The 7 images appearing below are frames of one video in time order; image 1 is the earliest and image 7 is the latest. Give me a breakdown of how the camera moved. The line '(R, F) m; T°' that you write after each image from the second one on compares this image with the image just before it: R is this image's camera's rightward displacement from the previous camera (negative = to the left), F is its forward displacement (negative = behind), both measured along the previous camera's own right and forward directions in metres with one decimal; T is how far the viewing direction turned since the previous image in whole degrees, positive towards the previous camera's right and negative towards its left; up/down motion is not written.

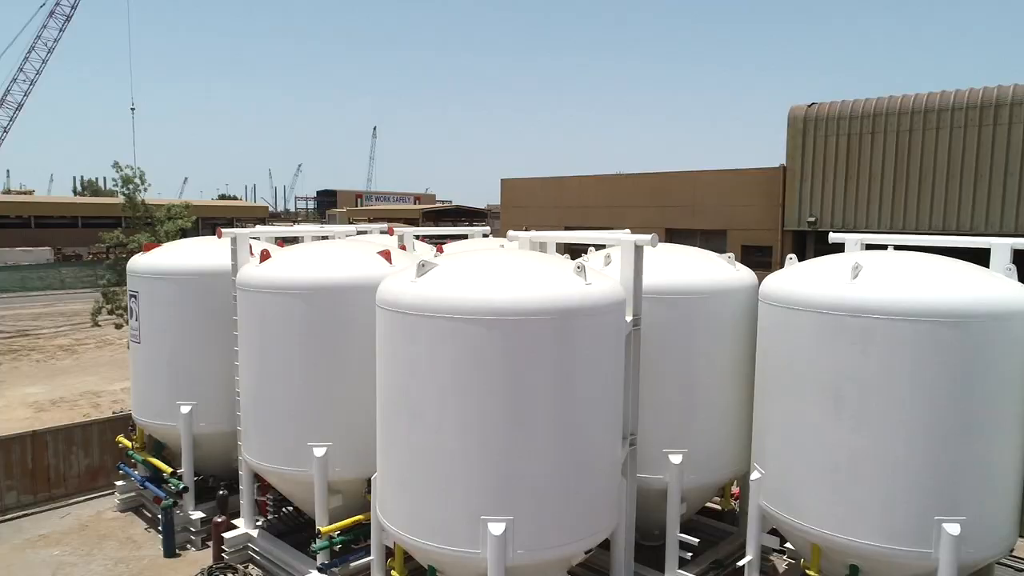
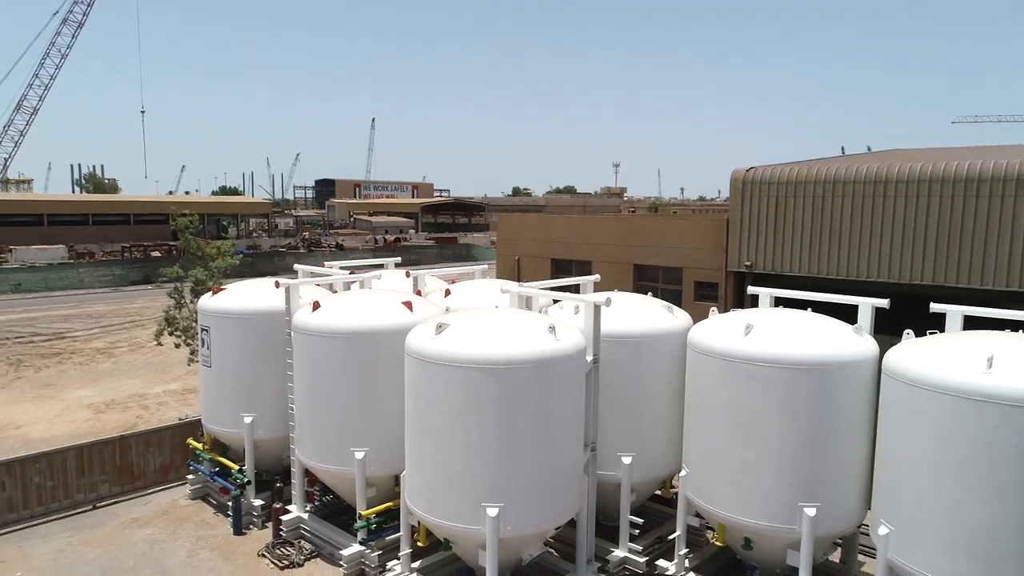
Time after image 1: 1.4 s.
(+0.1, -2.4) m; 0°
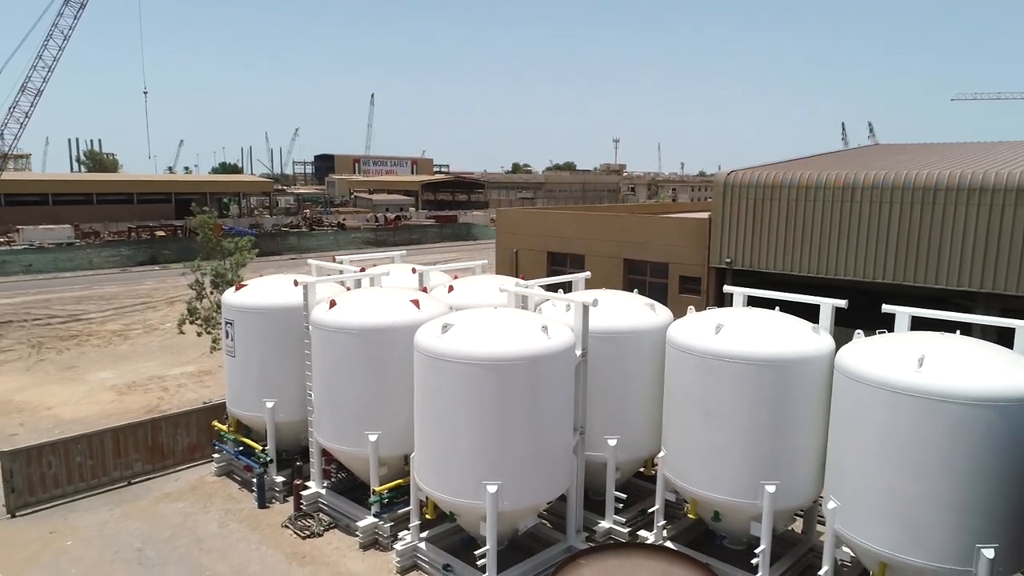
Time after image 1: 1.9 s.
(0.0, -1.1) m; 0°
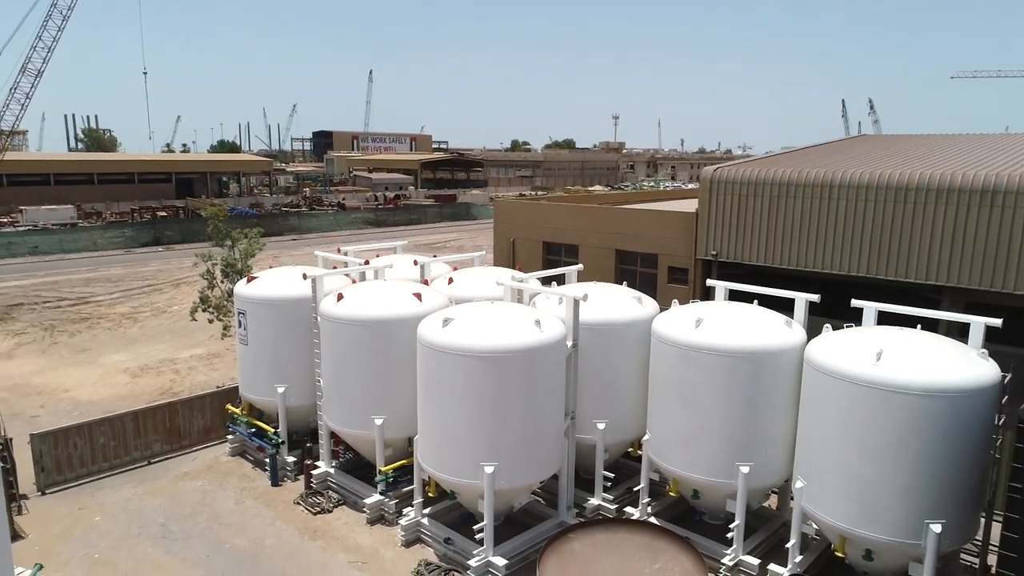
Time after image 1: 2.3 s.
(+0.1, -0.8) m; 0°
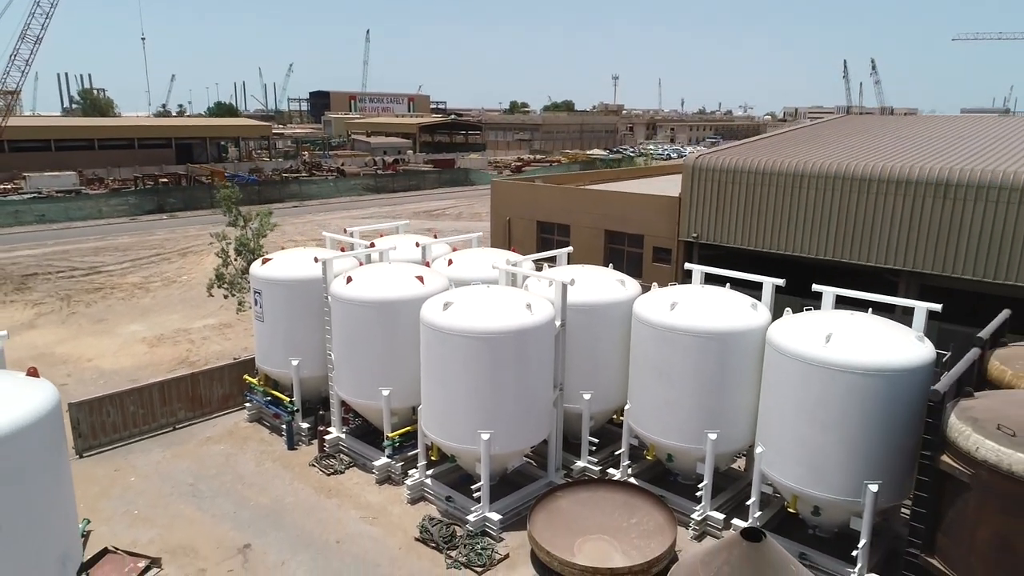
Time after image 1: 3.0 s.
(+0.1, -1.1) m; 0°
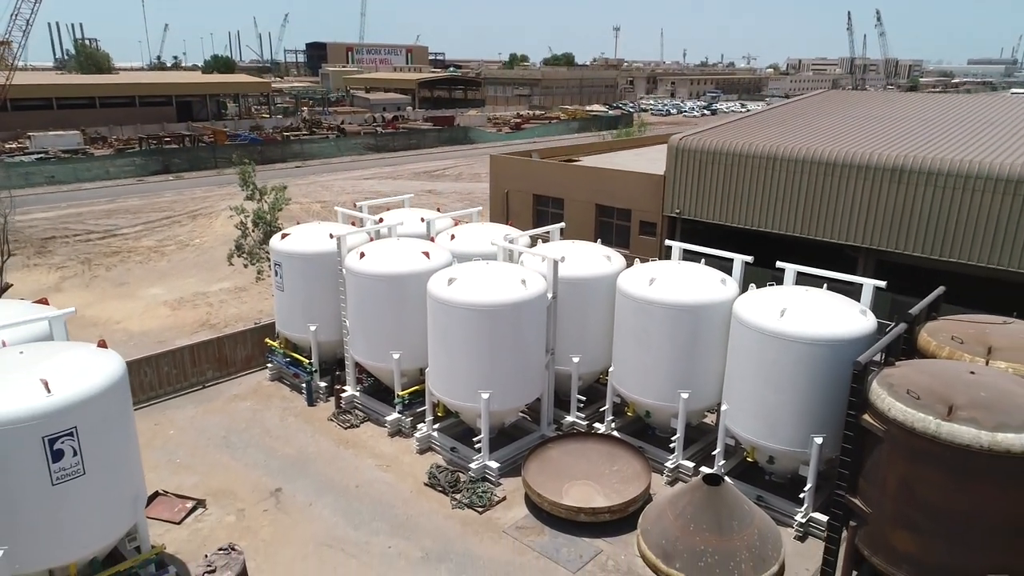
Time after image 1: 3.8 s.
(0.0, -1.4) m; 0°
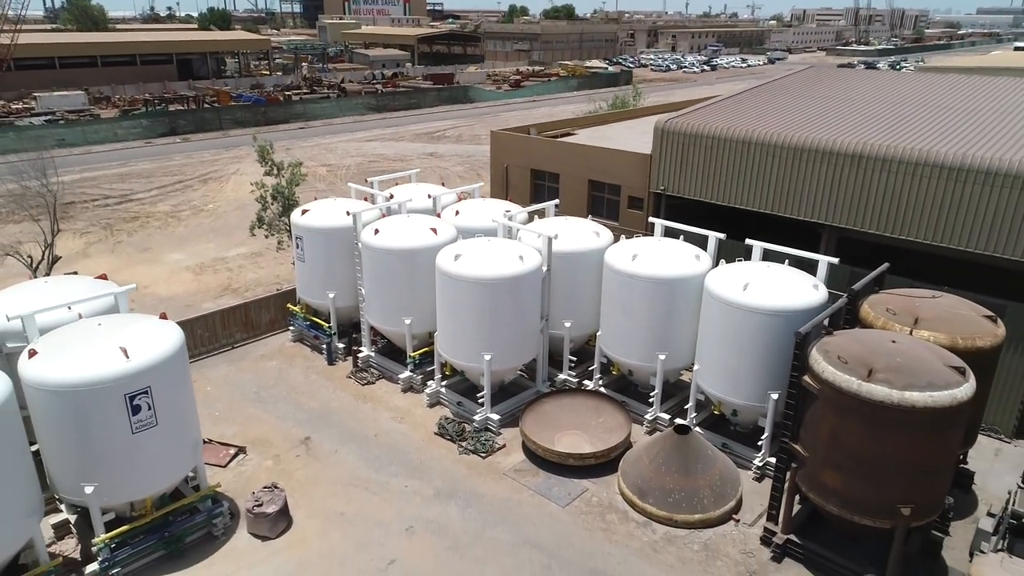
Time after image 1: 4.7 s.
(0.0, -1.7) m; 0°
